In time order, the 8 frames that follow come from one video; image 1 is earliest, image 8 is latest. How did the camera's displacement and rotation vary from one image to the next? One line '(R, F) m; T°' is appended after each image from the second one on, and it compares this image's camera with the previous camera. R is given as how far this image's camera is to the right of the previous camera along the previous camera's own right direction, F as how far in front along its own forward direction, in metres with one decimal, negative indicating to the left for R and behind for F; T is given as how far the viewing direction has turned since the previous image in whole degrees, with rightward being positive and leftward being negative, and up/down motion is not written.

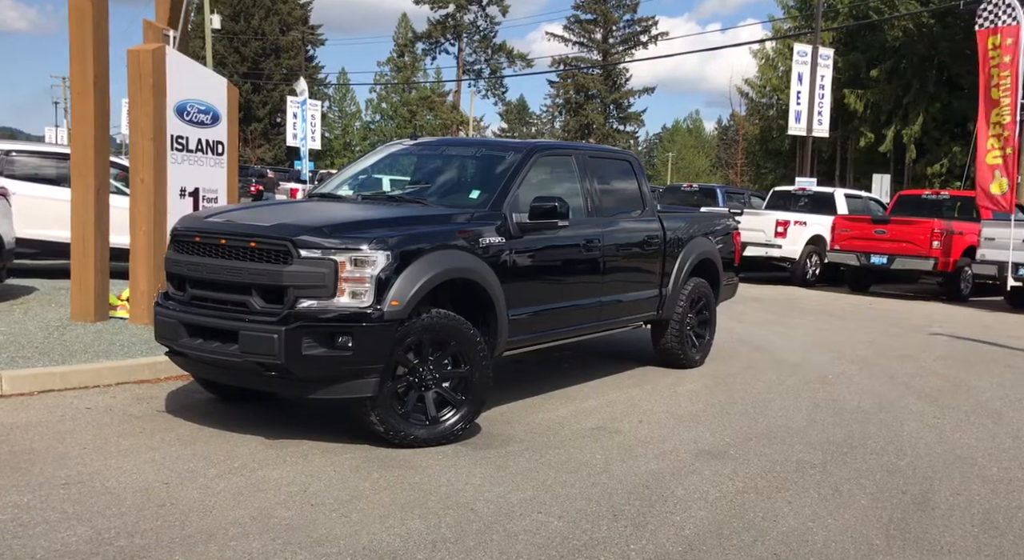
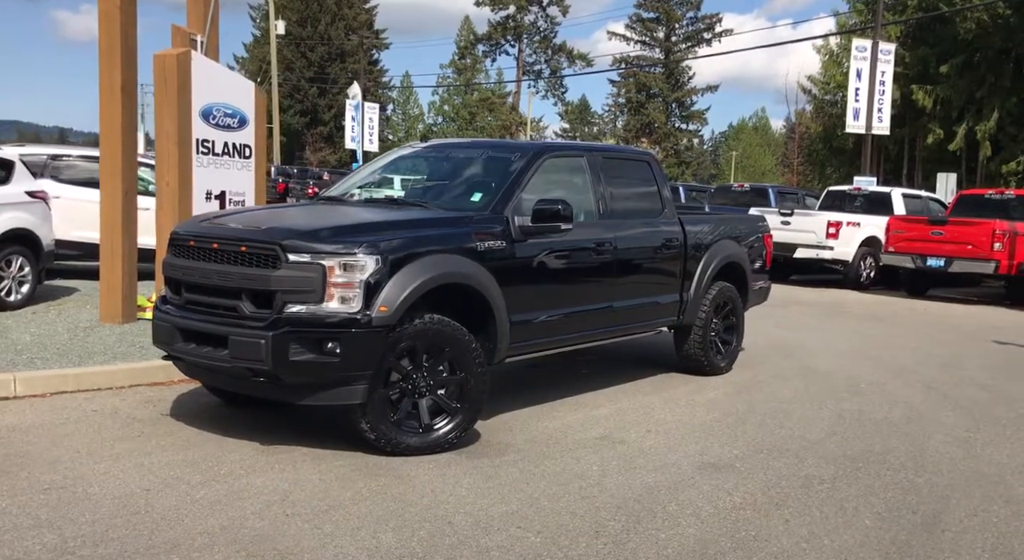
(+0.3, +0.2) m; -4°
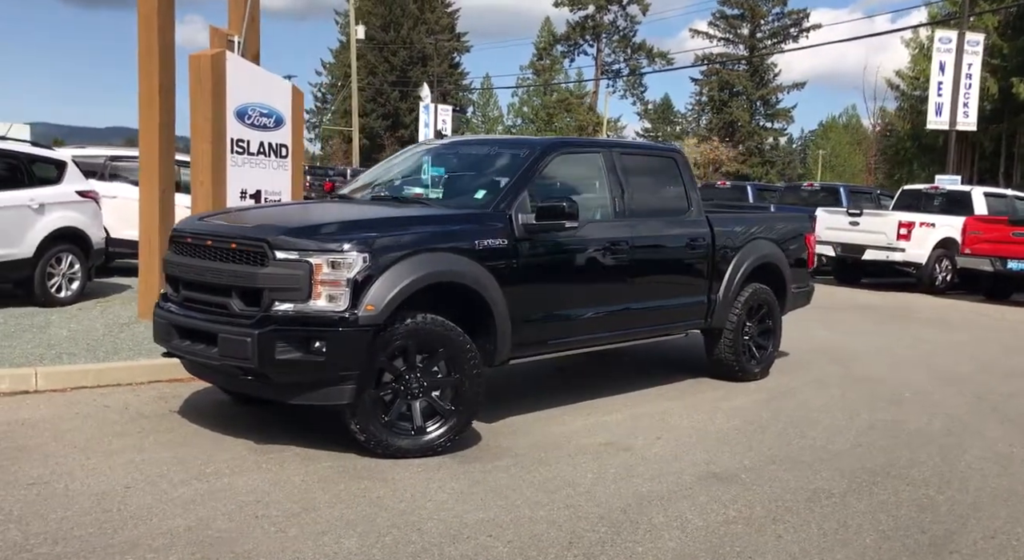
(+0.4, +0.2) m; -5°
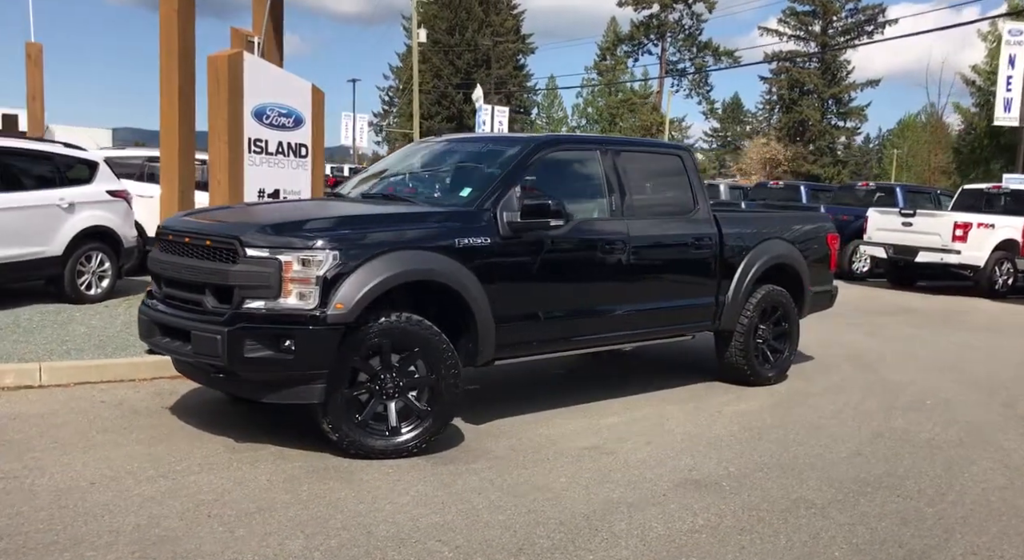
(+0.5, +0.1) m; -4°
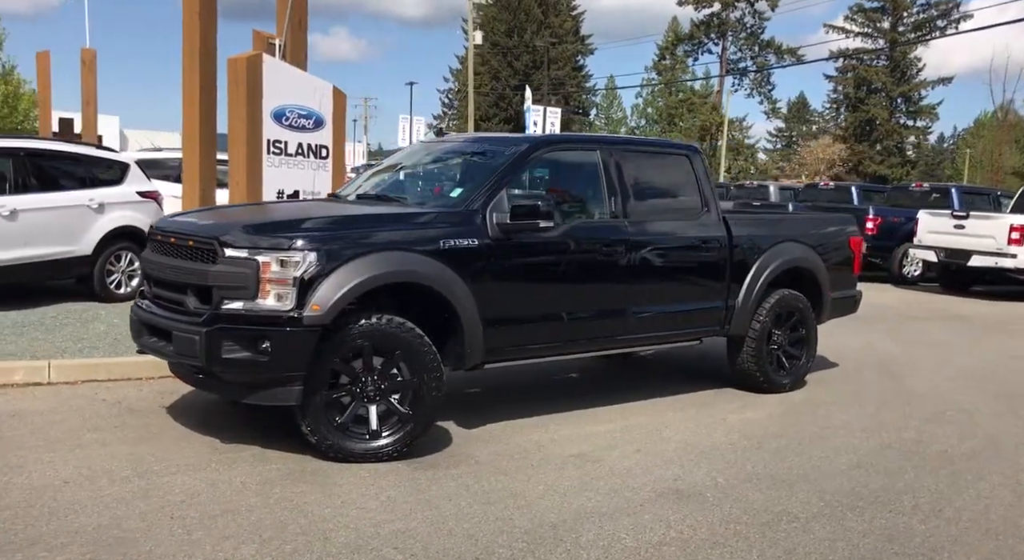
(+0.4, +0.1) m; -3°
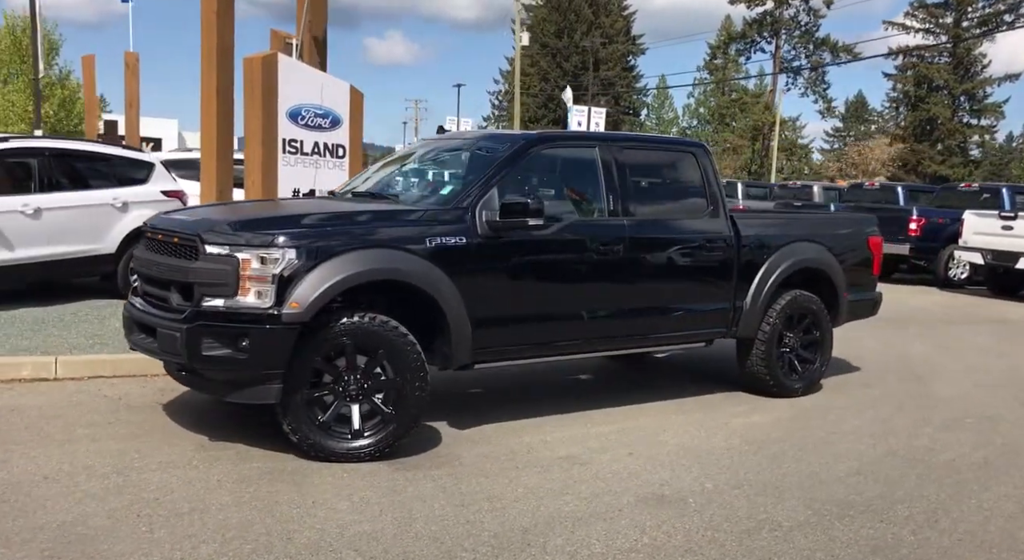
(+0.3, +0.1) m; -3°
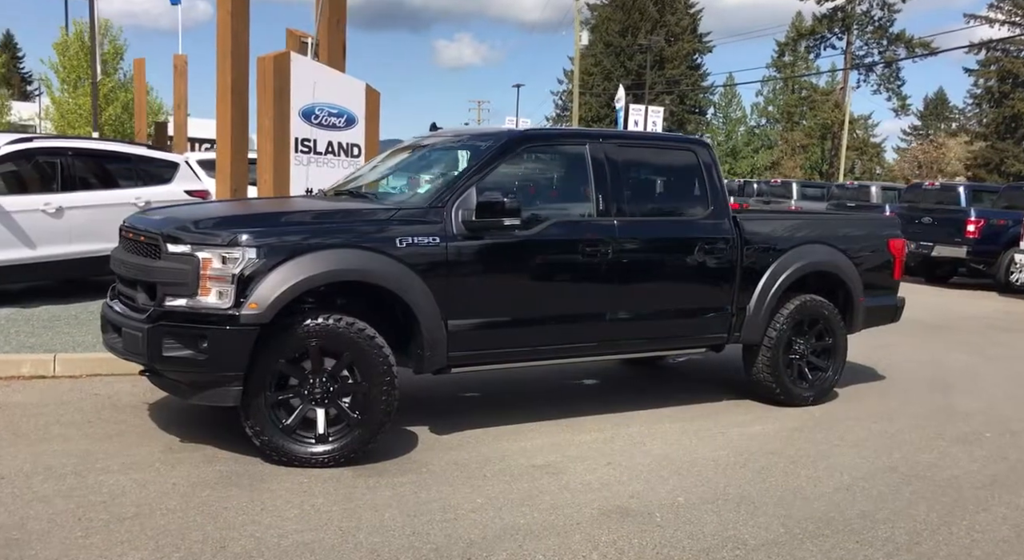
(+0.5, +0.2) m; -4°
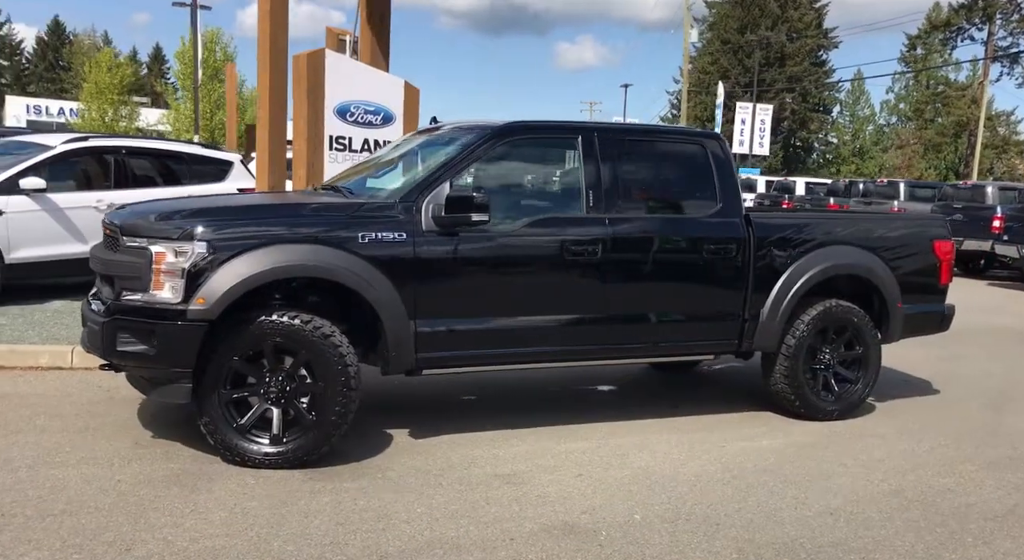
(+0.7, +0.3) m; -6°
